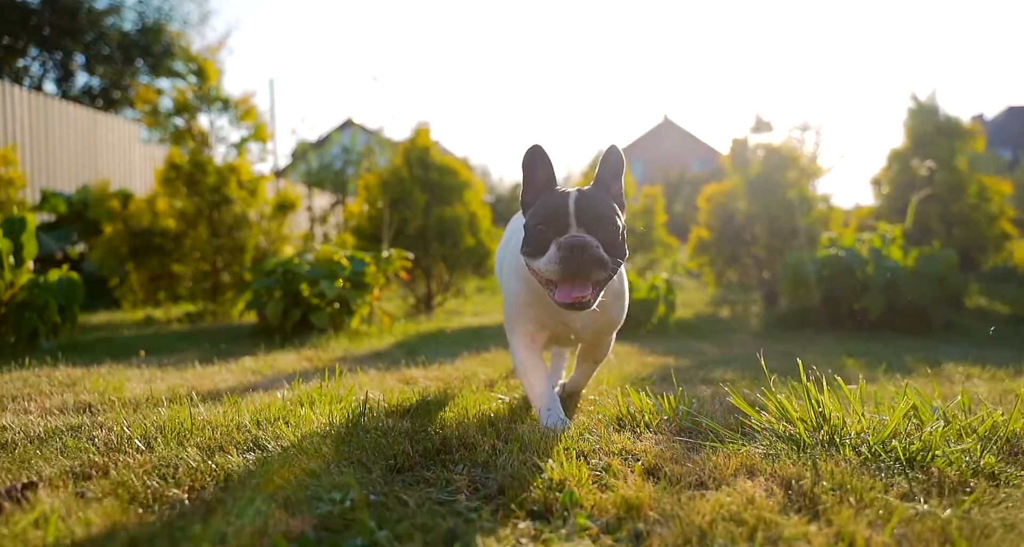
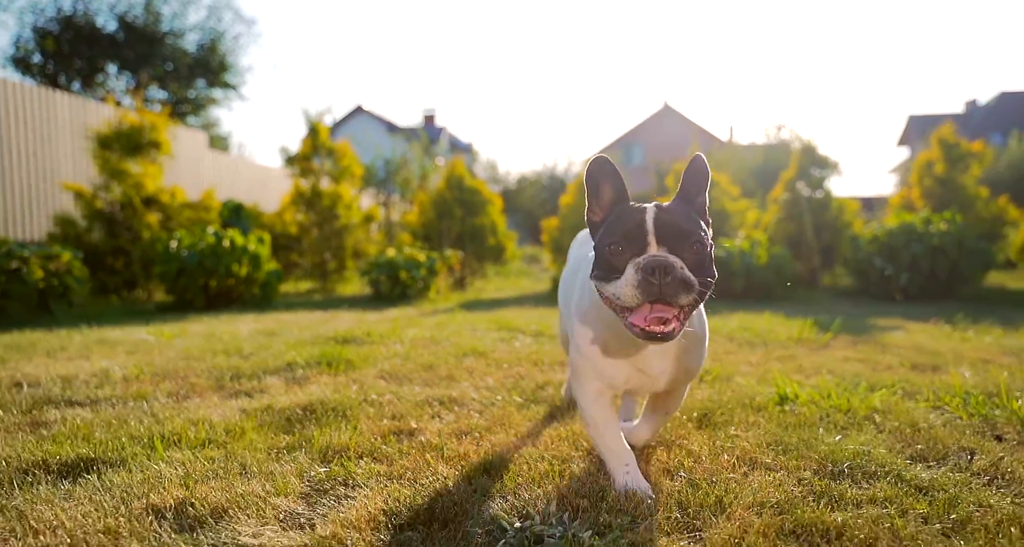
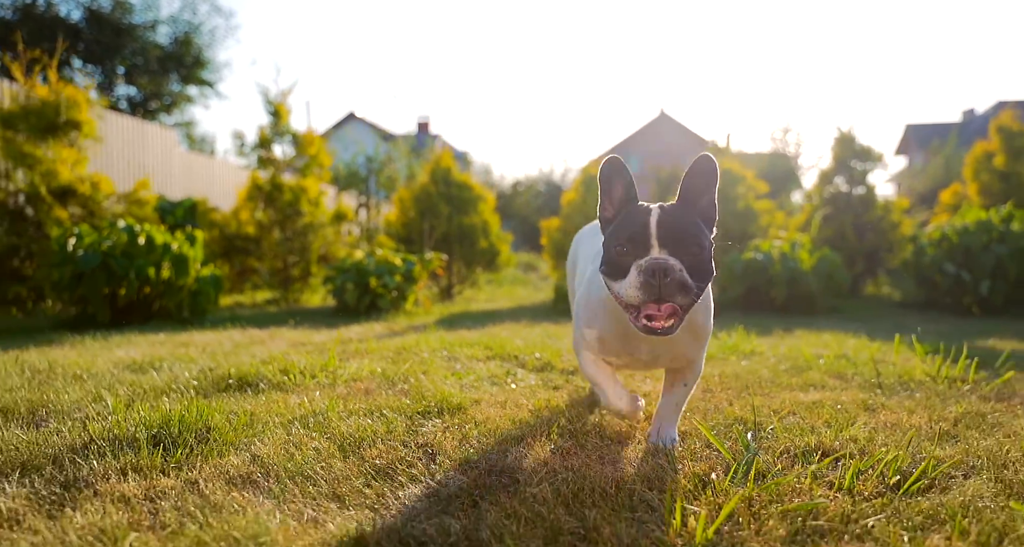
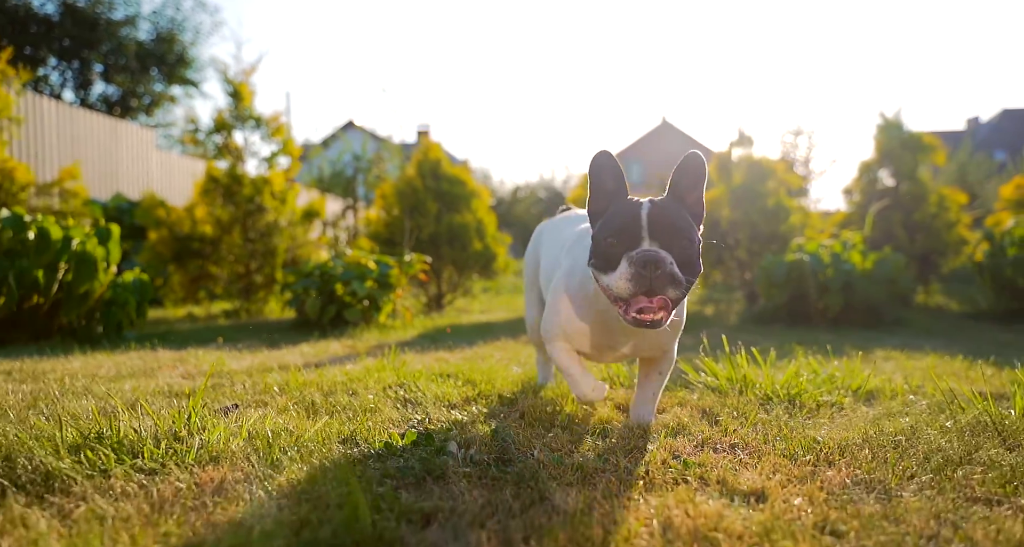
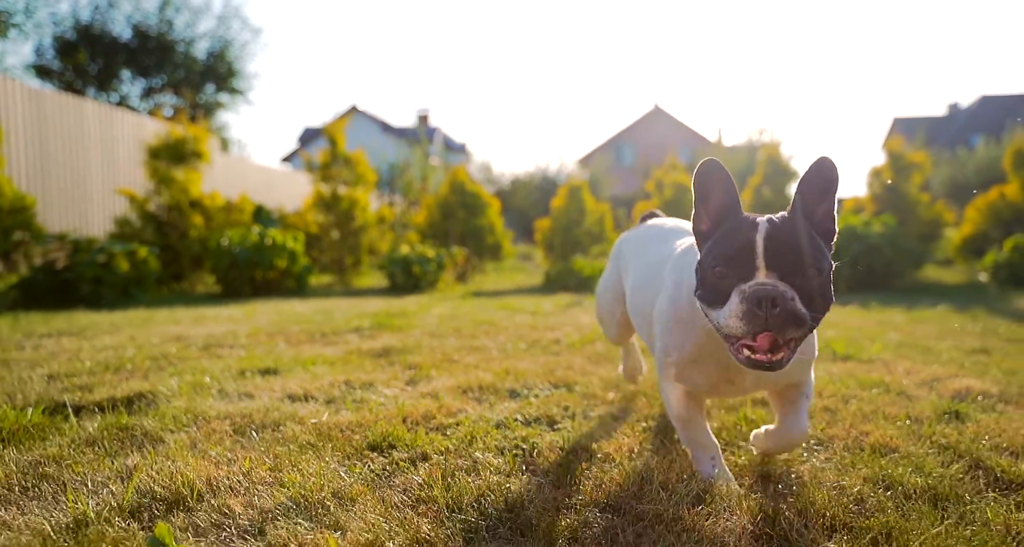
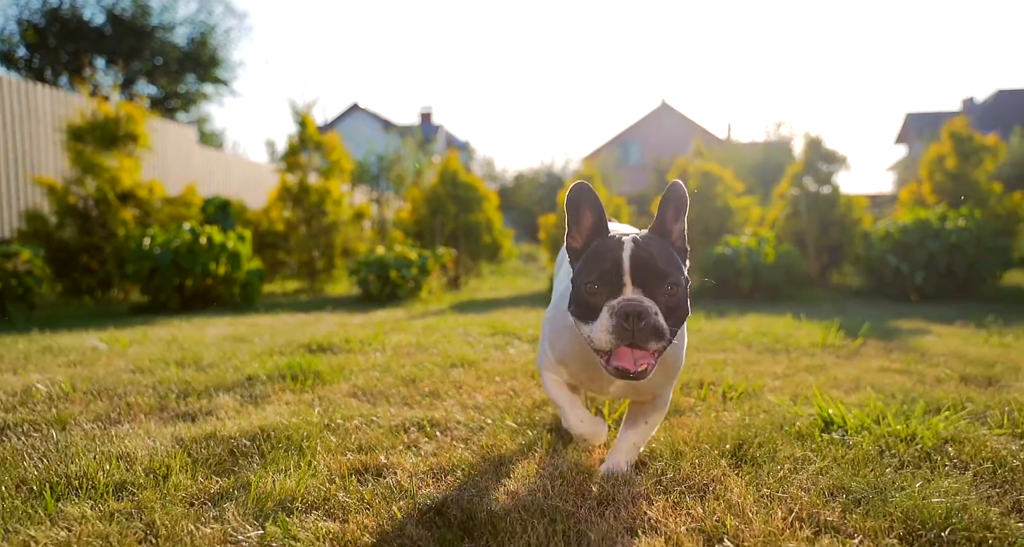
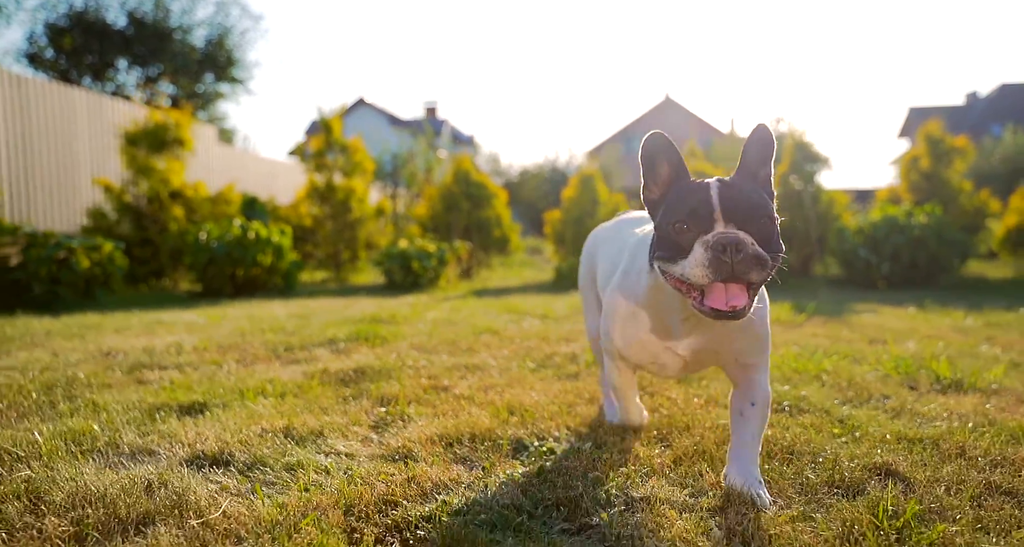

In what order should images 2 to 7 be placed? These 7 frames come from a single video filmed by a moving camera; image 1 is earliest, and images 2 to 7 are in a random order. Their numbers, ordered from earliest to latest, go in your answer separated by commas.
4, 3, 6, 2, 7, 5
